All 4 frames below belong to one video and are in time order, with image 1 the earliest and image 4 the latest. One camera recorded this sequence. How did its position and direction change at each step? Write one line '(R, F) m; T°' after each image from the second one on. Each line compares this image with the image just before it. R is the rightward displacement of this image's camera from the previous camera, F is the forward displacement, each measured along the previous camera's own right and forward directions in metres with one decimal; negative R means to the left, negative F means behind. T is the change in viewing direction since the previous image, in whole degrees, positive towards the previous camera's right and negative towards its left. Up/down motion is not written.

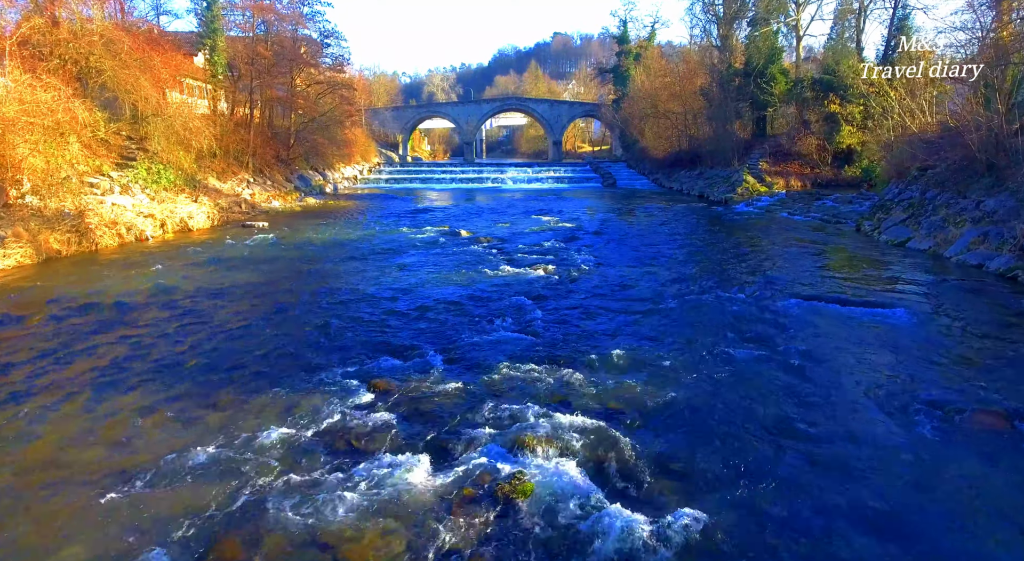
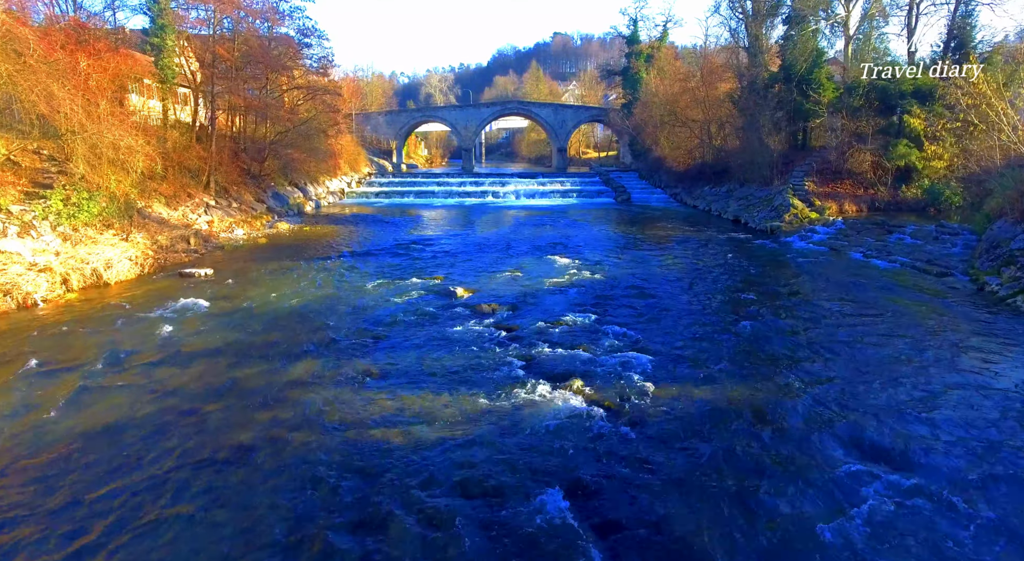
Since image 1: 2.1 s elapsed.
(-0.3, +4.8) m; 0°
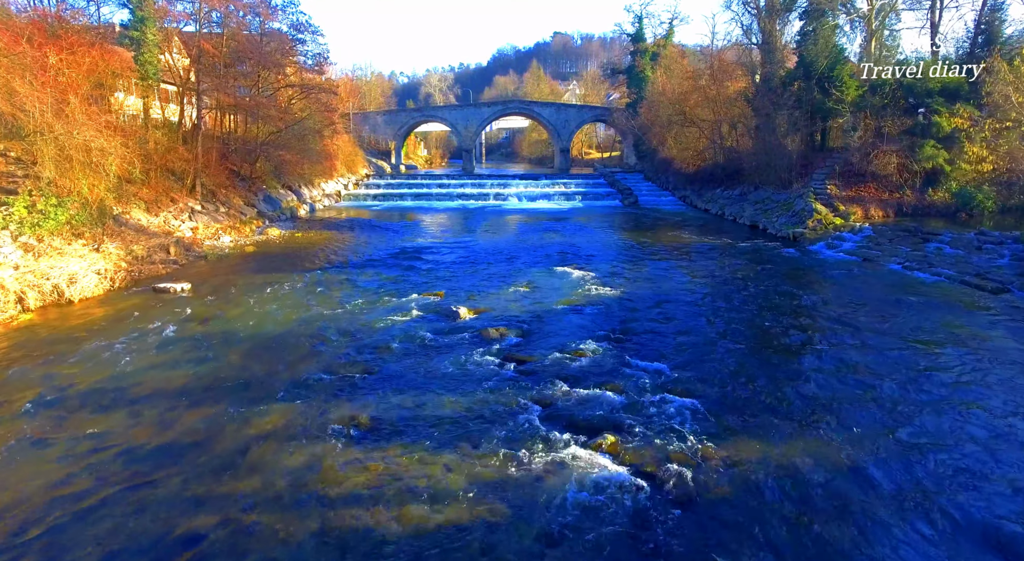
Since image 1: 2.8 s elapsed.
(-0.2, +1.7) m; 0°
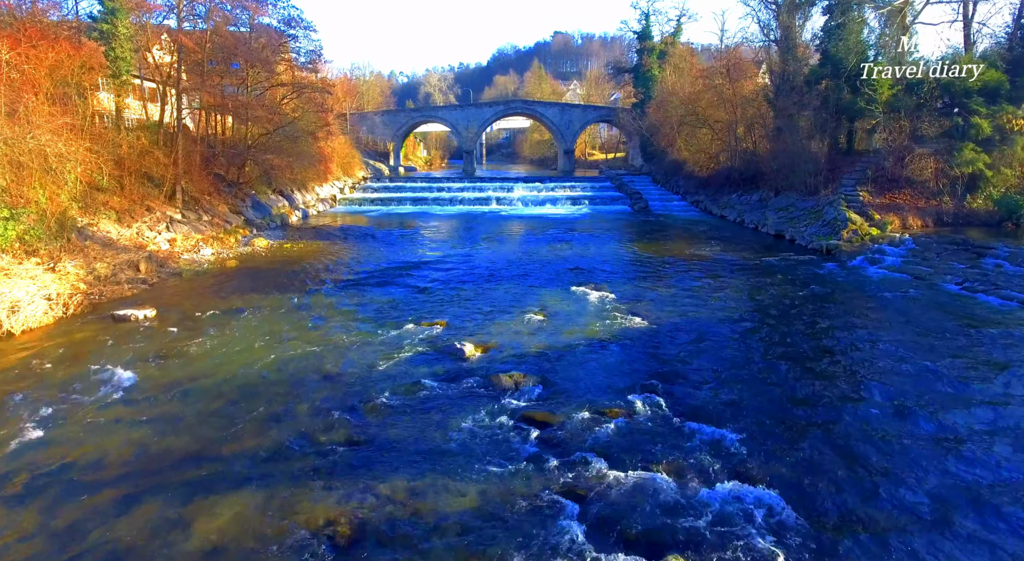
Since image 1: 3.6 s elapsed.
(-0.2, +2.1) m; 0°
